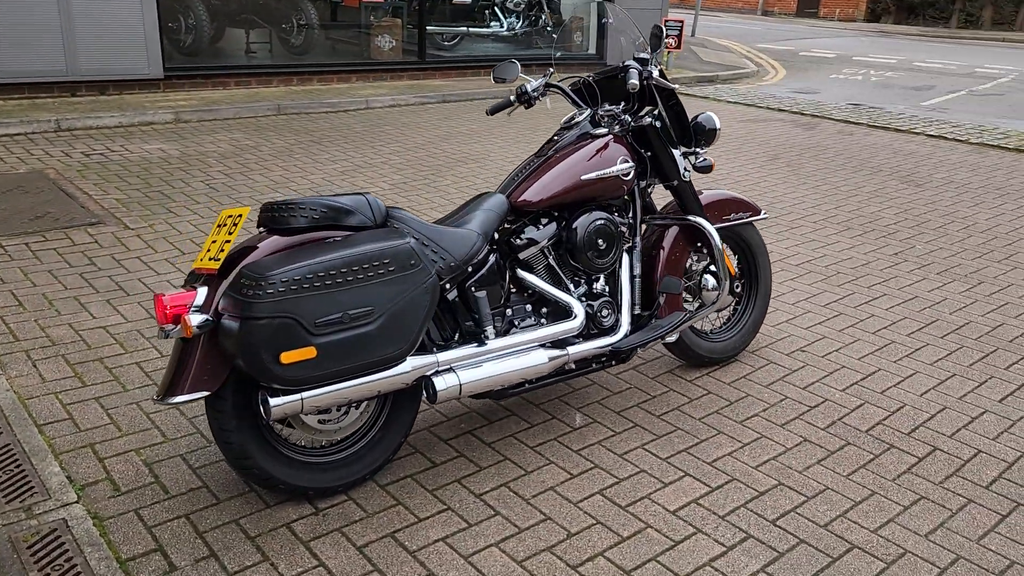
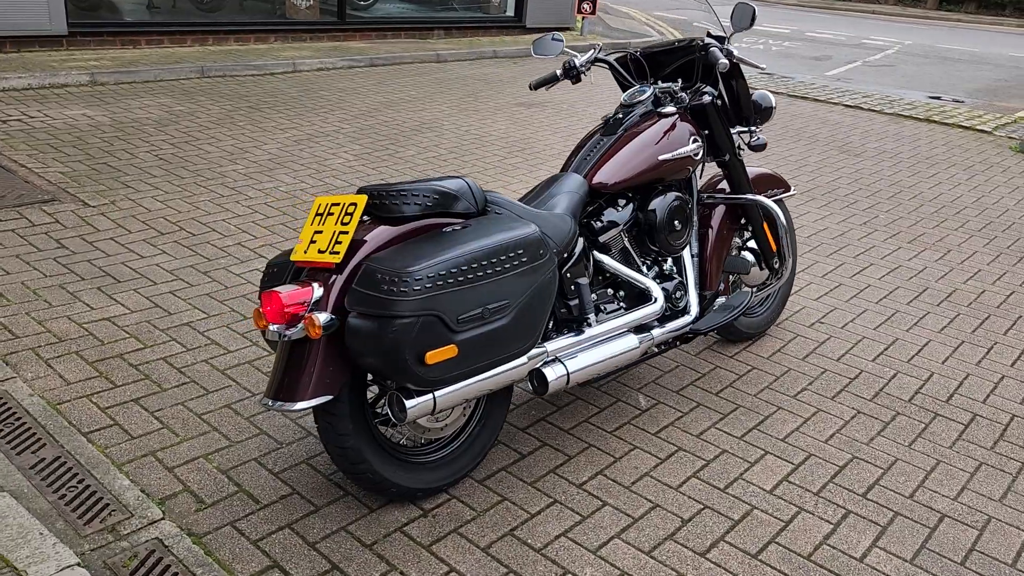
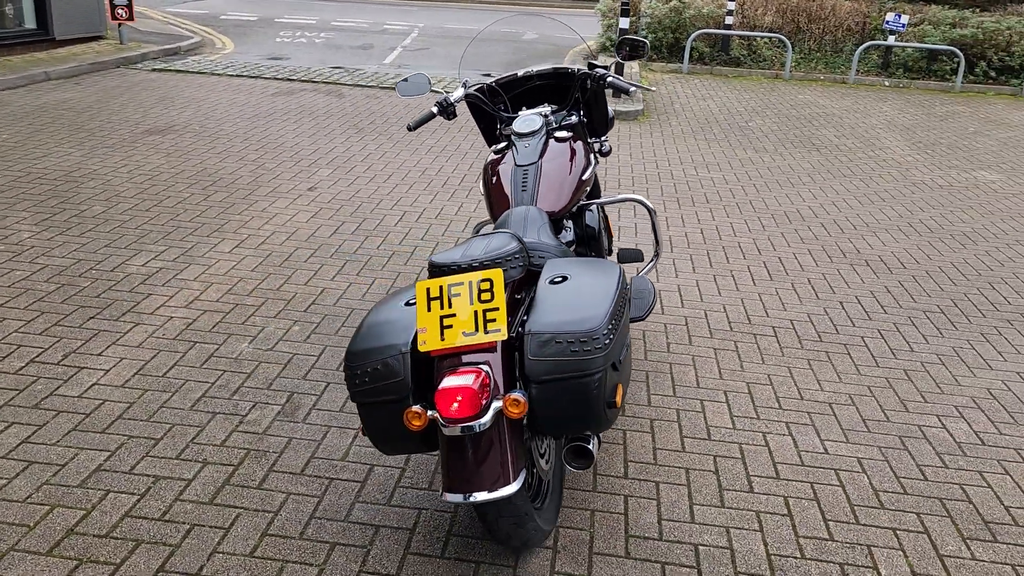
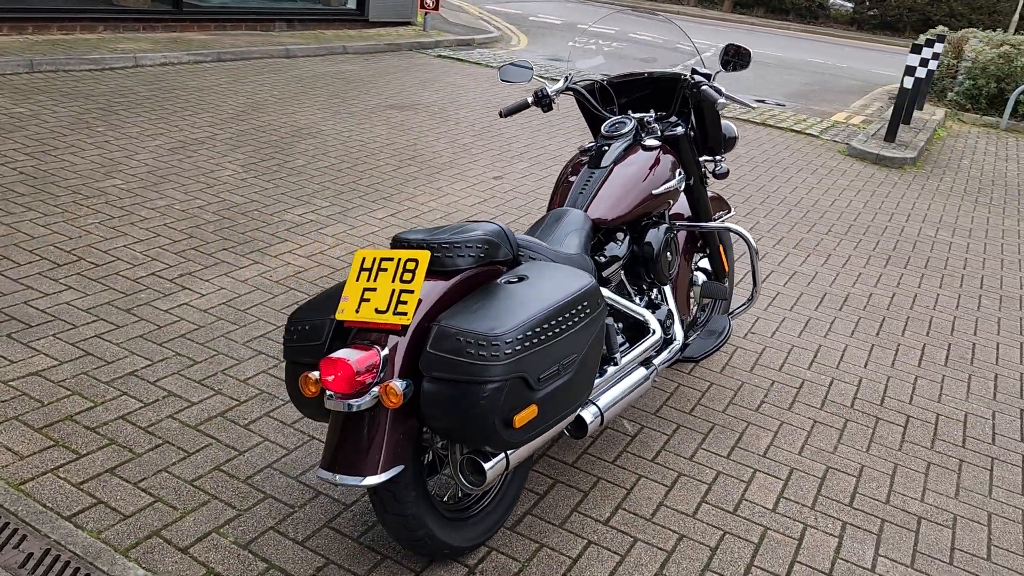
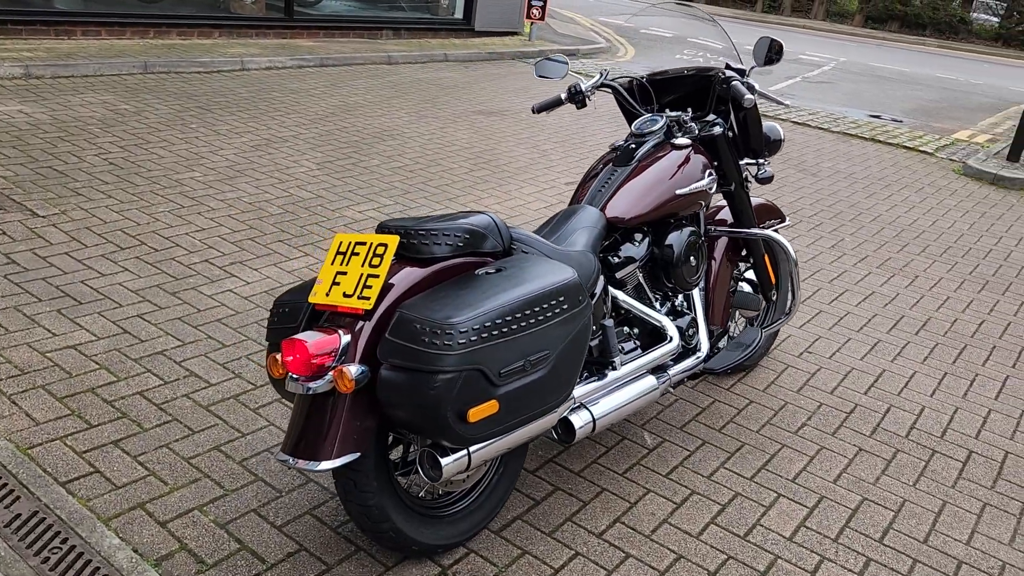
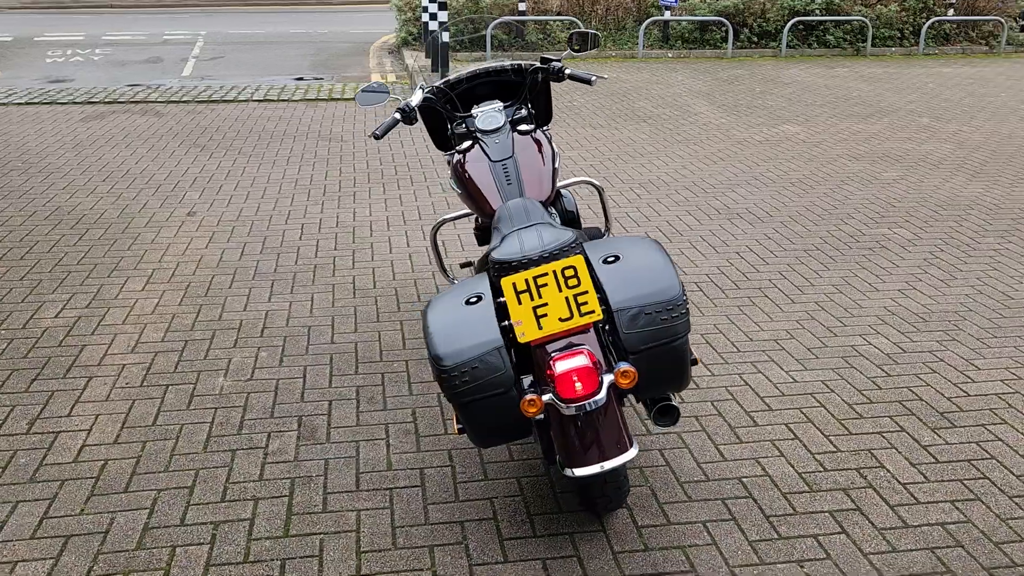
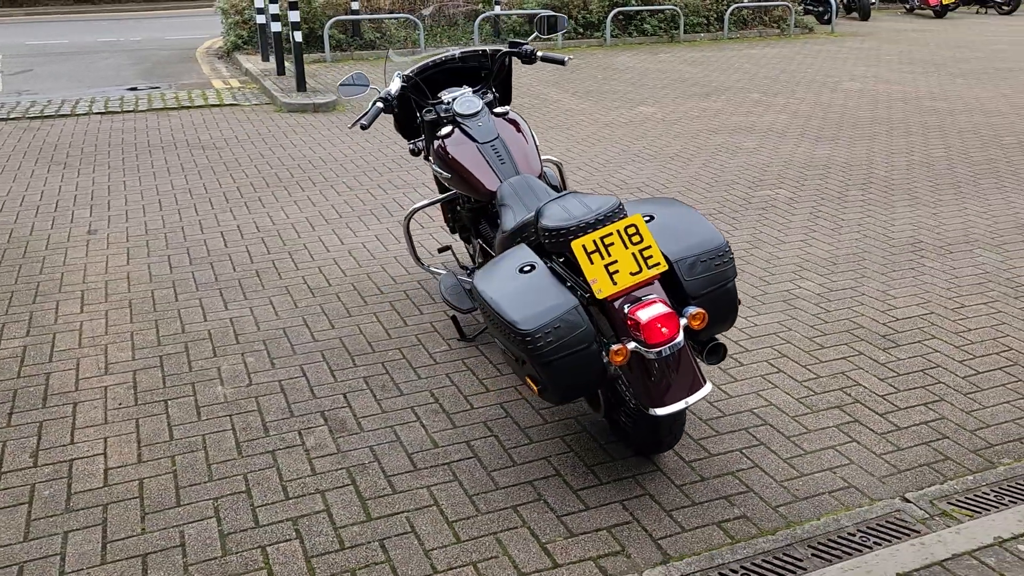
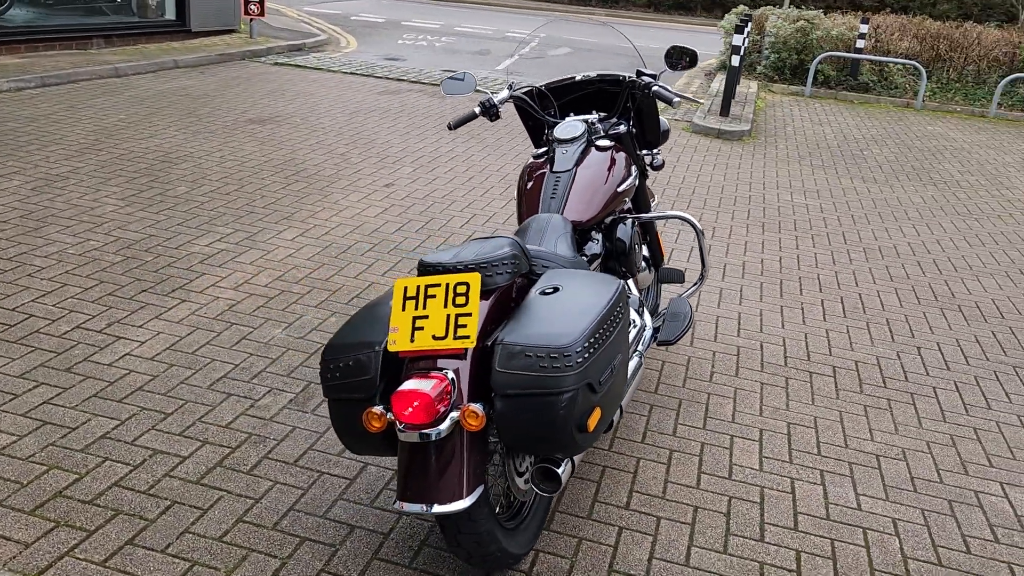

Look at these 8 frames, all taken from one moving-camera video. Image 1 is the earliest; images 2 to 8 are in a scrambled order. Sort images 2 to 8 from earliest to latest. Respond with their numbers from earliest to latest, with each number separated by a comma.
2, 5, 4, 8, 3, 6, 7
